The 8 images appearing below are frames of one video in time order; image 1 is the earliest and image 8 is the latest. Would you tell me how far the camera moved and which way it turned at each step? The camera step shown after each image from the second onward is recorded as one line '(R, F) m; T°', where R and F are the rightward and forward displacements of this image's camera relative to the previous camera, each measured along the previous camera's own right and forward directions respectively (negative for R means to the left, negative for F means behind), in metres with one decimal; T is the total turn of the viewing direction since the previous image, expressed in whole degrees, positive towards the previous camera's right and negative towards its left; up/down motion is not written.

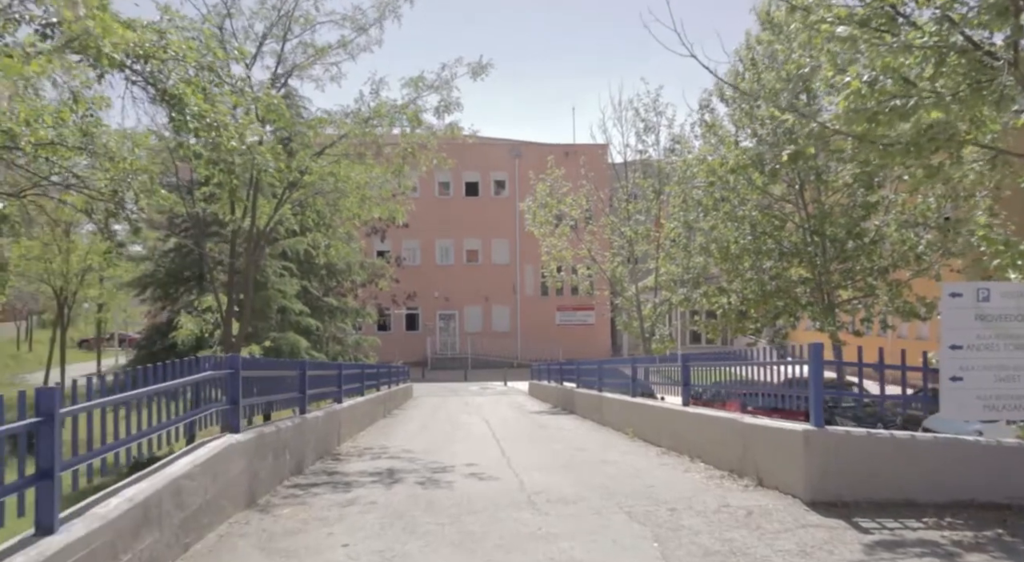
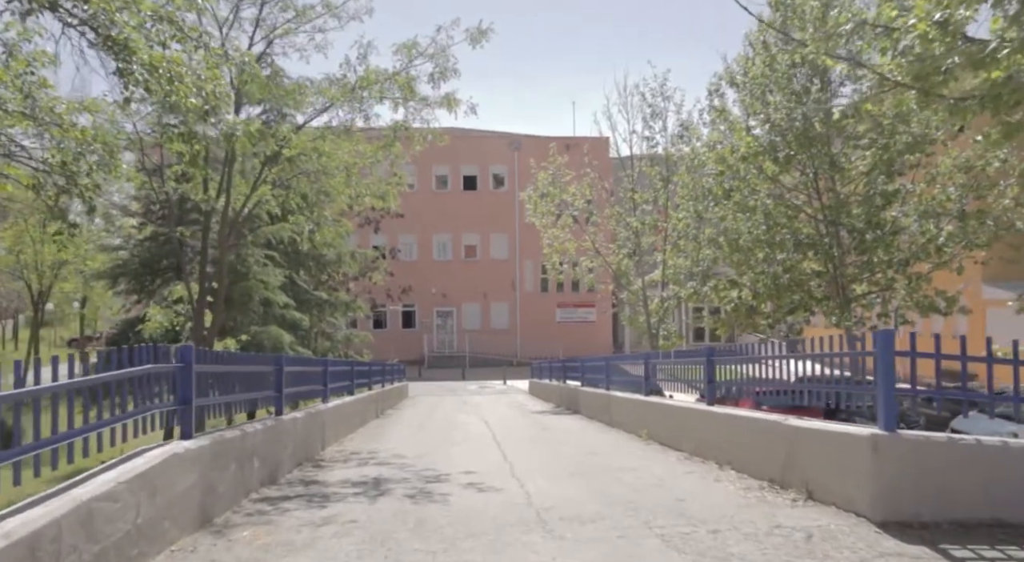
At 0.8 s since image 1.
(-0.1, +1.1) m; 0°
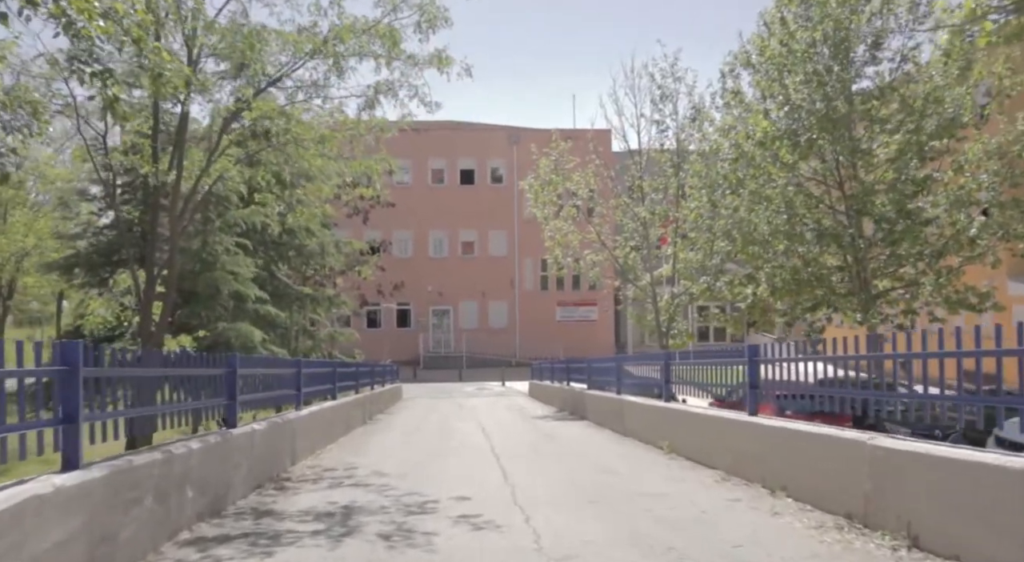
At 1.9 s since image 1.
(0.0, +1.5) m; 0°
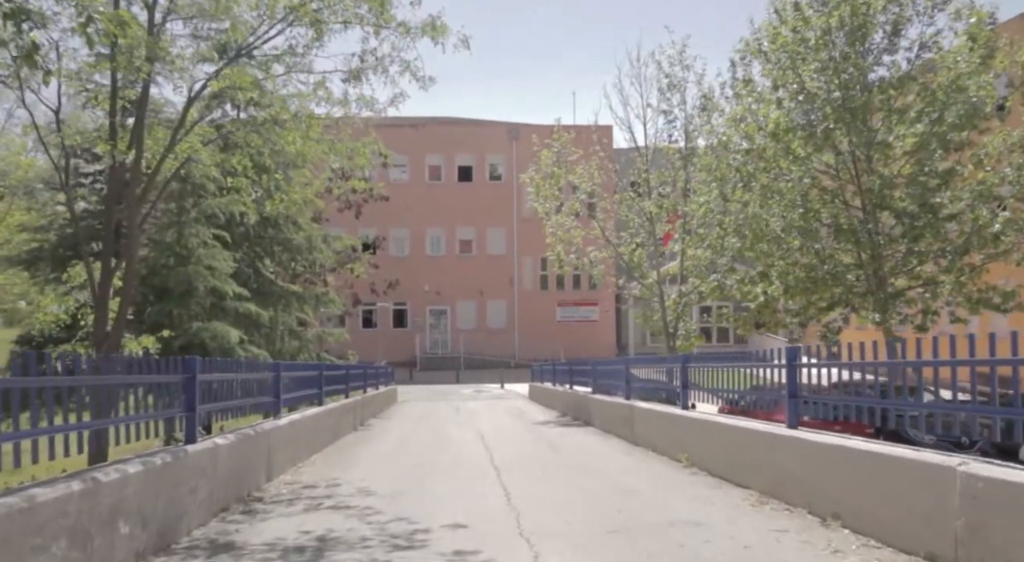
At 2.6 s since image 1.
(0.0, +1.0) m; 0°
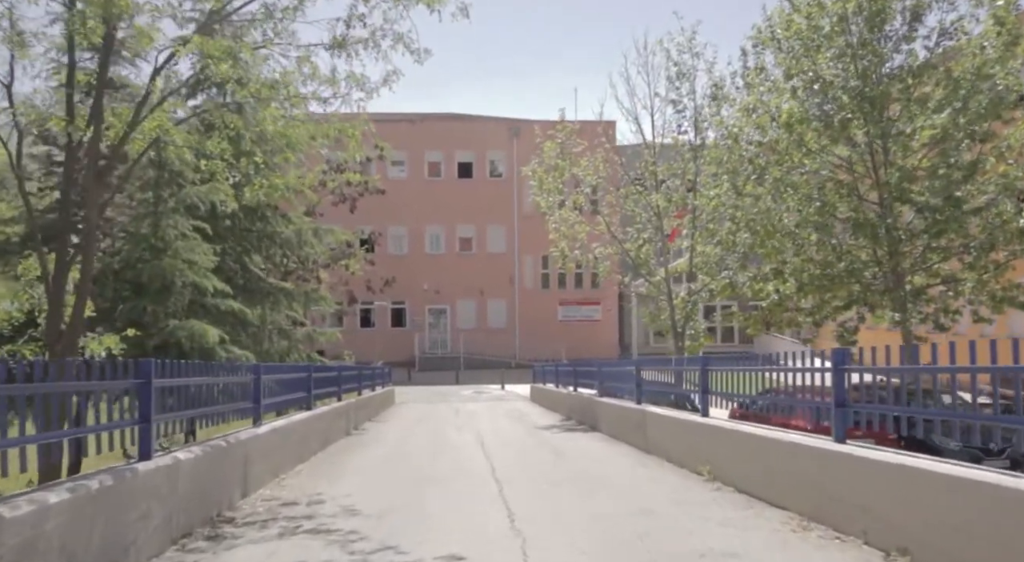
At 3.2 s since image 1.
(0.0, +0.8) m; 0°
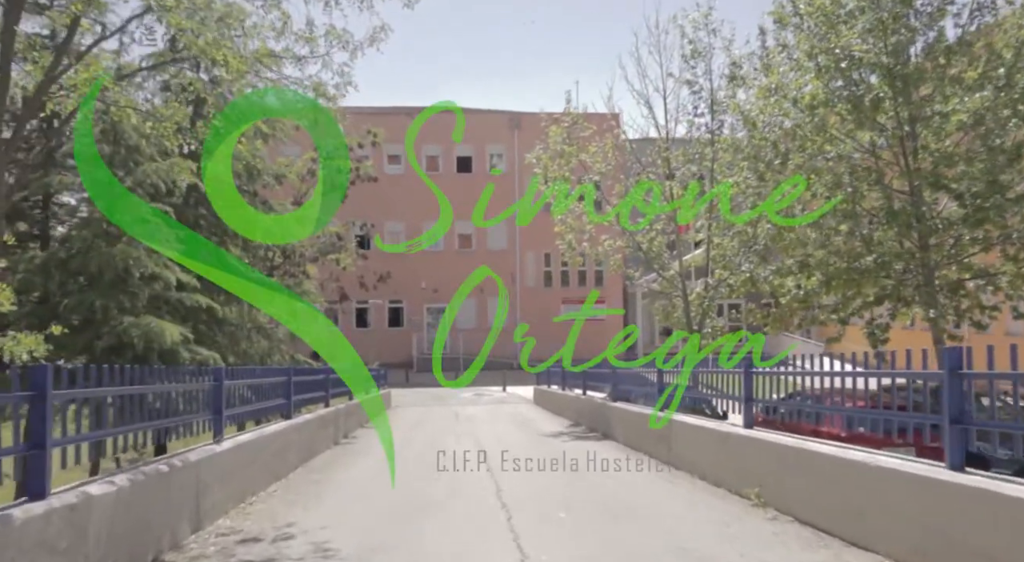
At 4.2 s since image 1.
(-0.1, +1.3) m; 0°
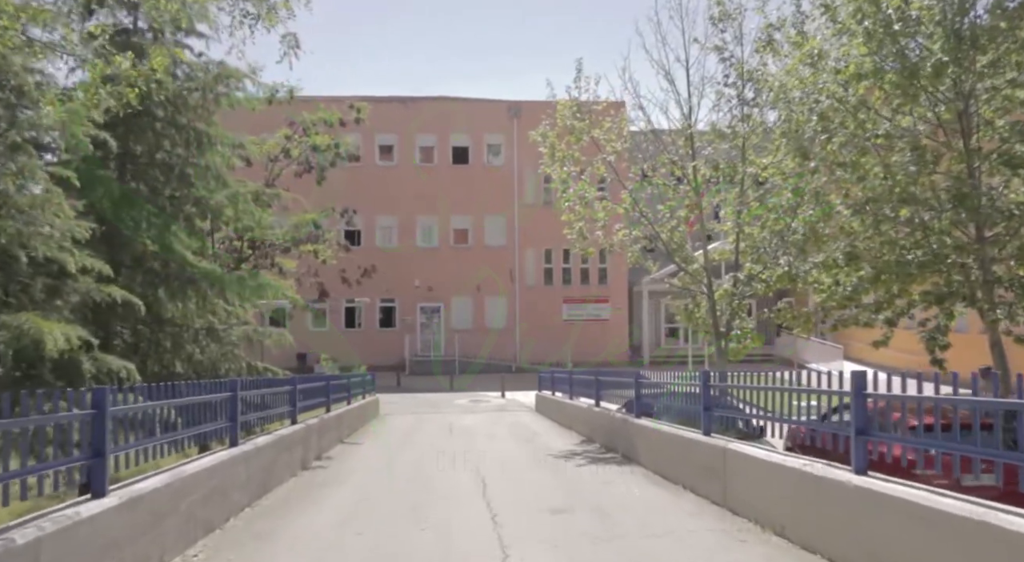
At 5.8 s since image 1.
(-0.1, +2.2) m; 0°
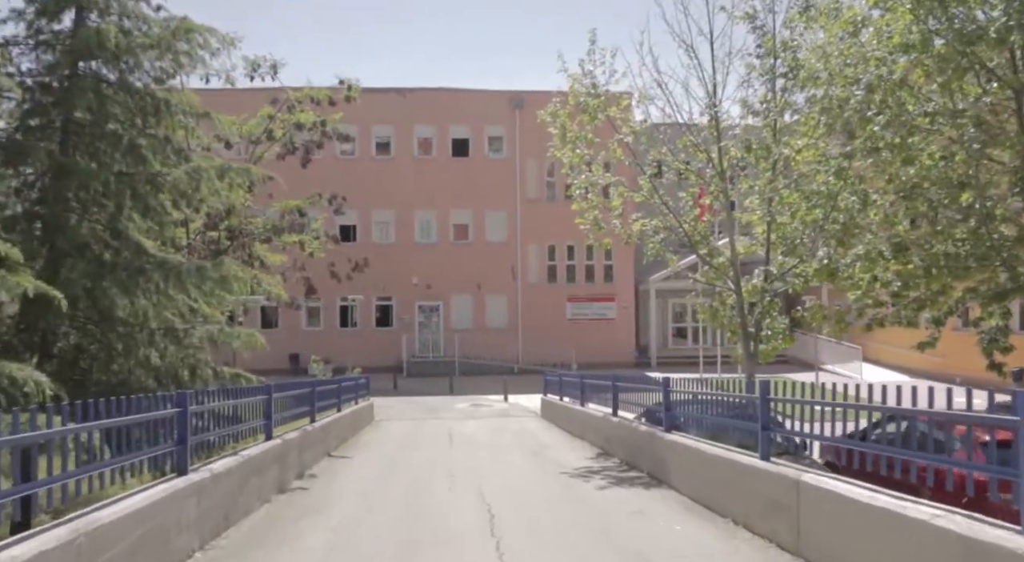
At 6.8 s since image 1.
(-0.1, +1.5) m; 0°
